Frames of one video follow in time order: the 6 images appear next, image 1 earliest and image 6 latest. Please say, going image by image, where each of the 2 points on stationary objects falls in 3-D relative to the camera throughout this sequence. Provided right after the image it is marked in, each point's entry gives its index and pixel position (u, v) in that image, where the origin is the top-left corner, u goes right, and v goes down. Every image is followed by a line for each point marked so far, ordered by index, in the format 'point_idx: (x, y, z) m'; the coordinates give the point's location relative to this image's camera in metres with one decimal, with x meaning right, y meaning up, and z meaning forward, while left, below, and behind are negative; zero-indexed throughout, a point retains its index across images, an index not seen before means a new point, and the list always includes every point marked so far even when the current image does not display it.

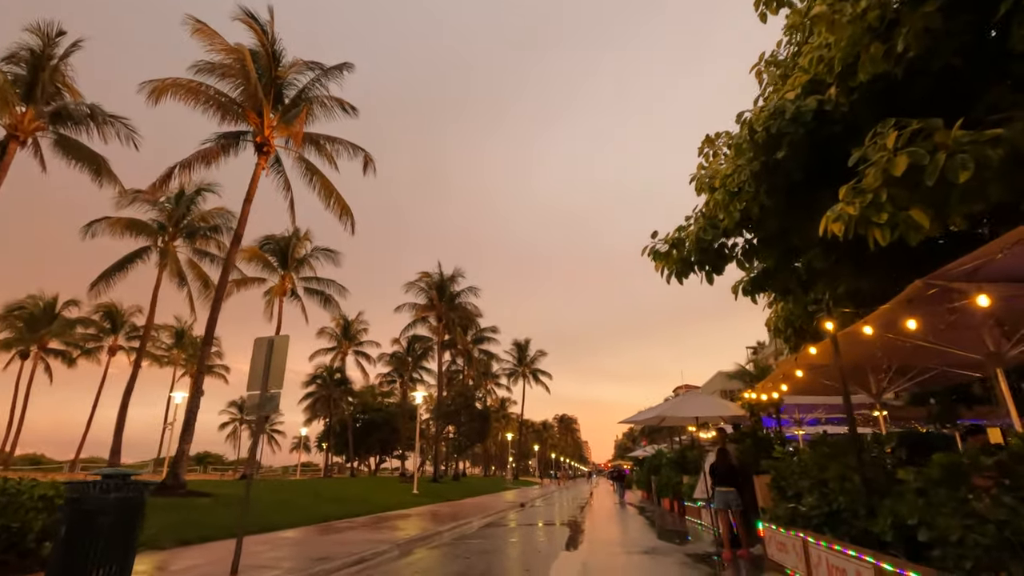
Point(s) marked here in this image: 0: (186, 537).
0: (-6.4, -4.9, +11.9) m
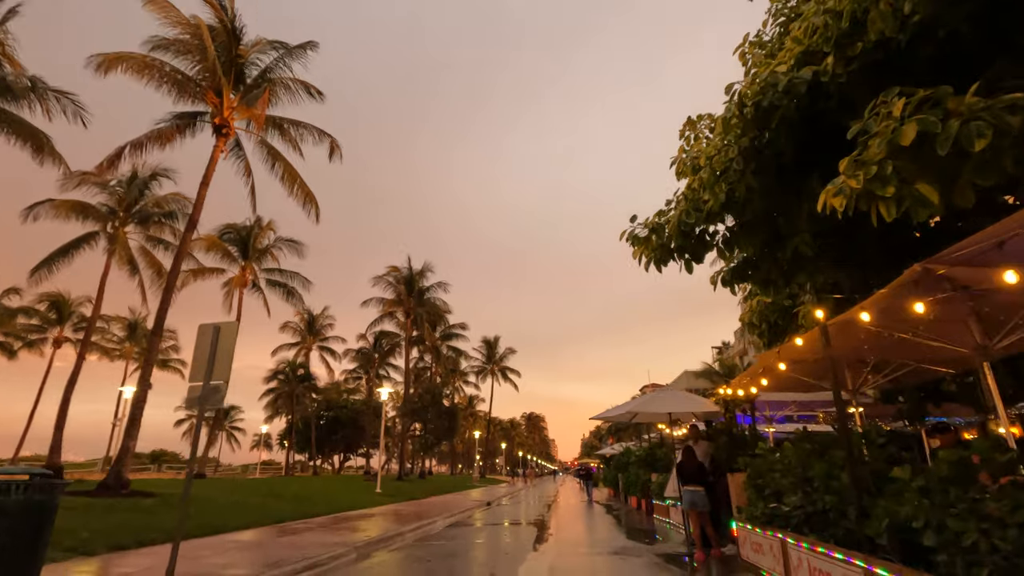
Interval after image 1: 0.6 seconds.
0: (-7.1, -4.6, +11.1) m
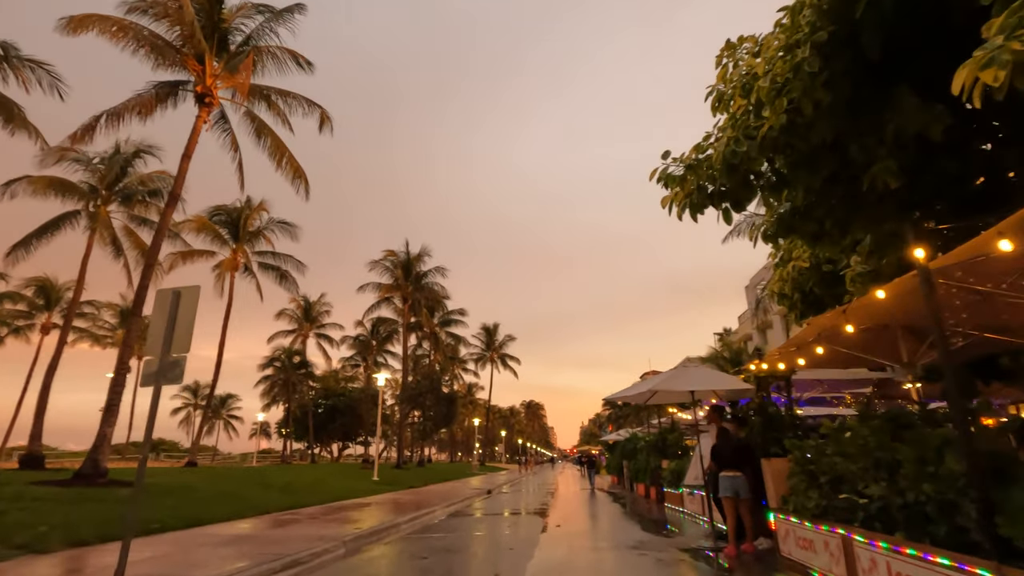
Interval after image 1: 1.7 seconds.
0: (-7.0, -4.1, +10.0) m
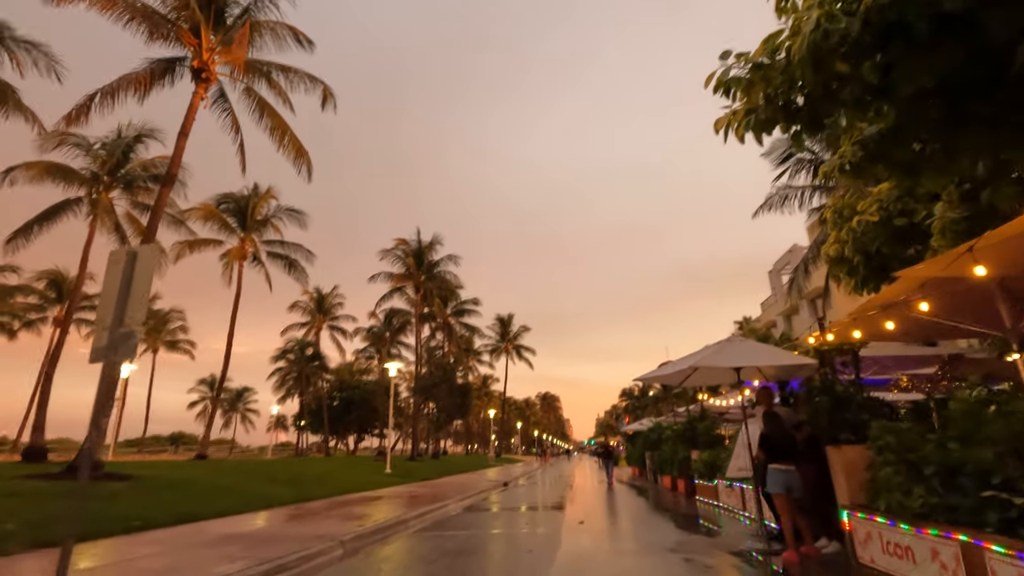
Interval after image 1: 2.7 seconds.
0: (-6.7, -3.7, +8.9) m
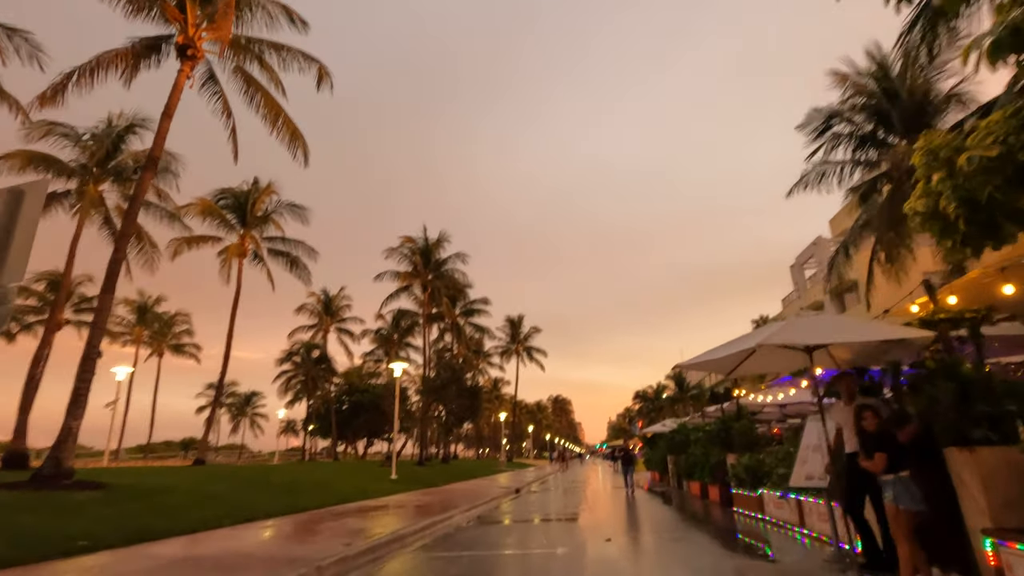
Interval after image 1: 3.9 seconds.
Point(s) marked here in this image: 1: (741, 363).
0: (-6.5, -3.3, +7.3) m
1: (+2.9, -1.0, +7.8) m
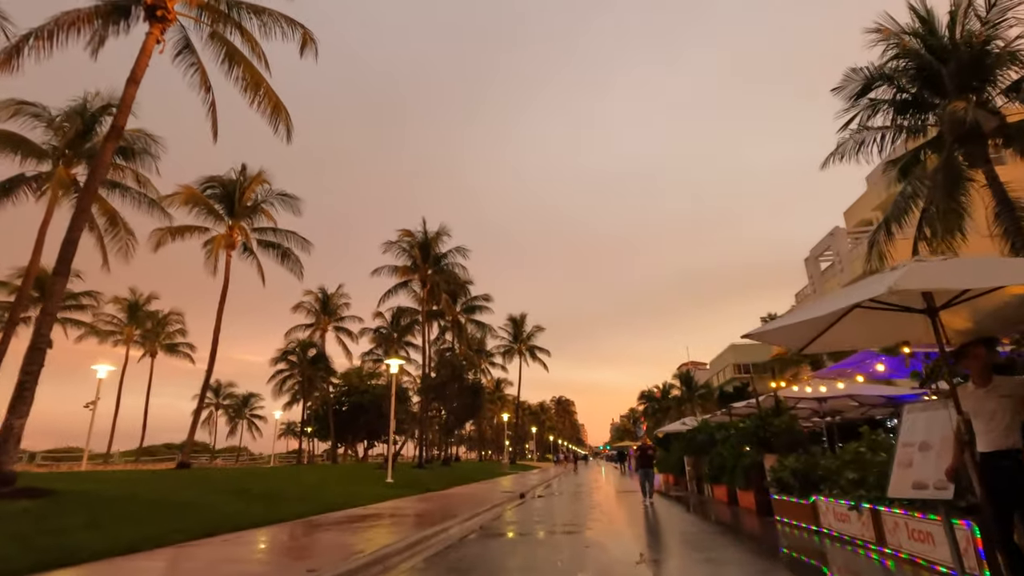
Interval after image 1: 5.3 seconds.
0: (-6.5, -2.9, +5.5) m
1: (+3.0, -0.5, +5.9) m
